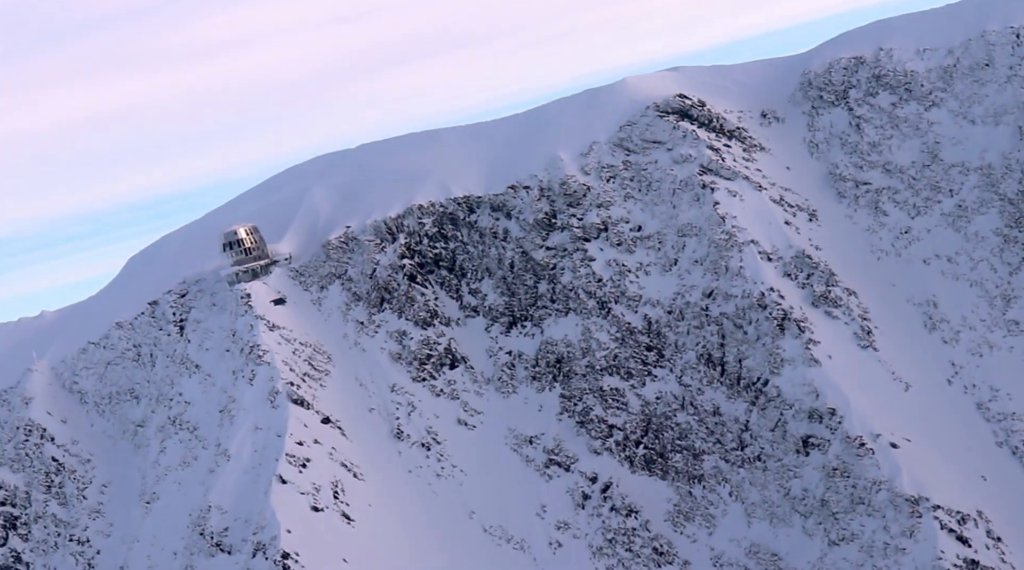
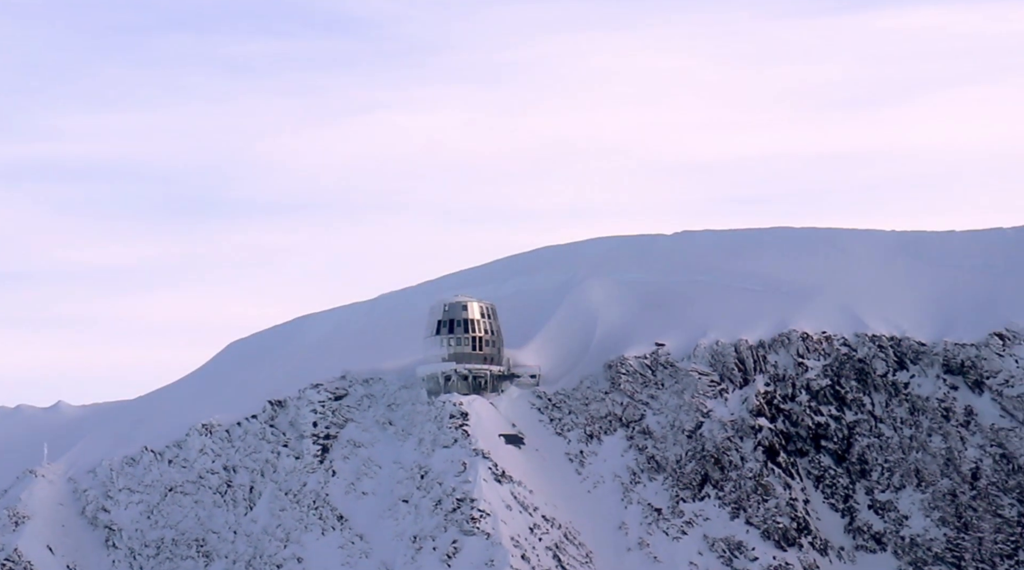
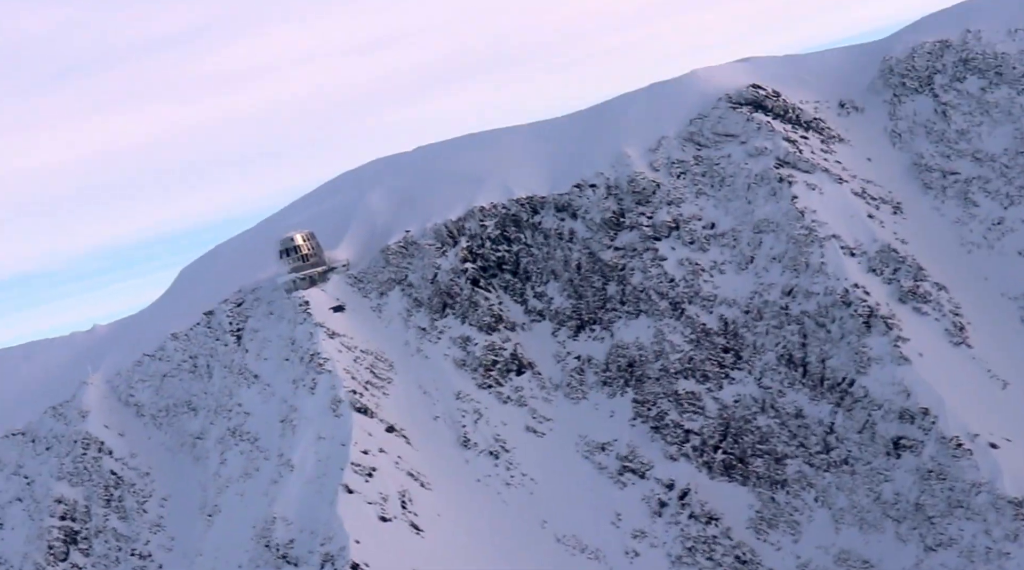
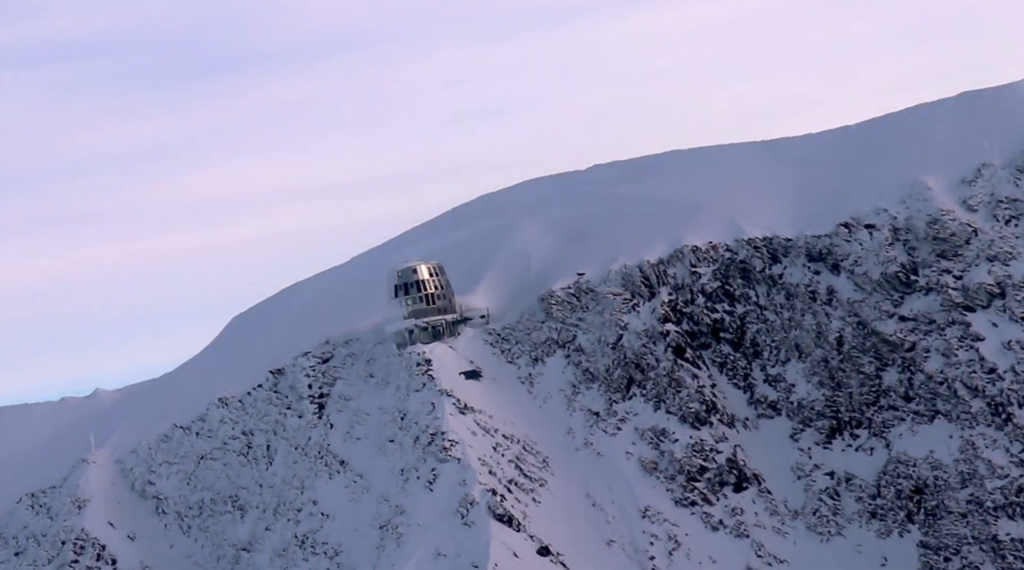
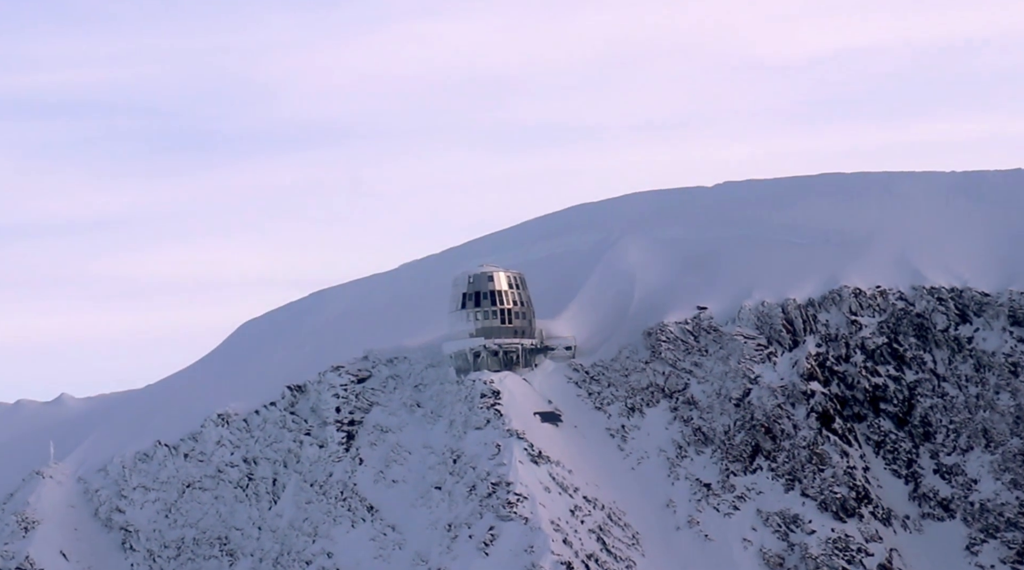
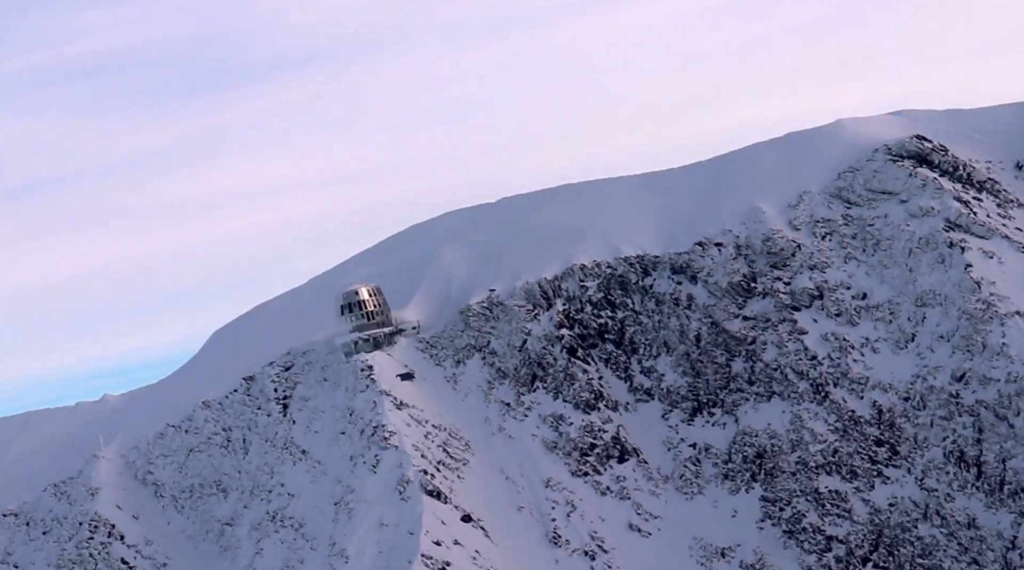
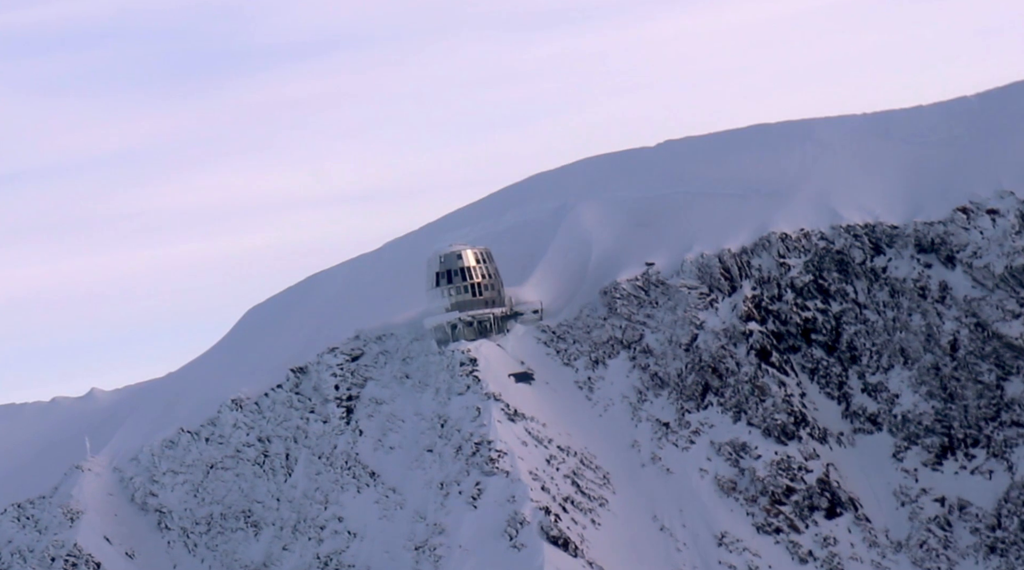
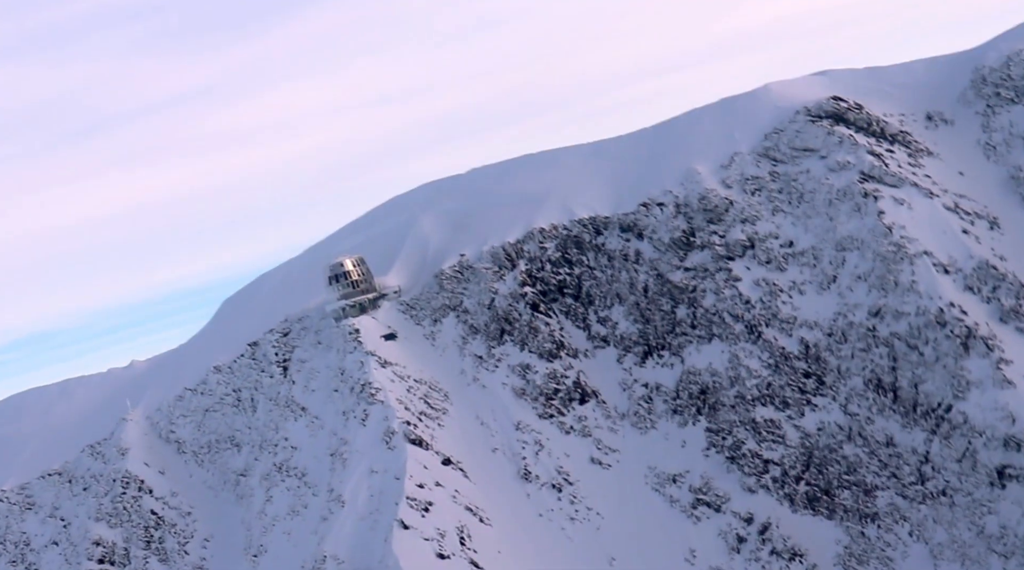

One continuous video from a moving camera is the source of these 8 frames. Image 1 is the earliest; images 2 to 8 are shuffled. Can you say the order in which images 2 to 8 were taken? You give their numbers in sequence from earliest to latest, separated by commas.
3, 8, 6, 4, 7, 5, 2
